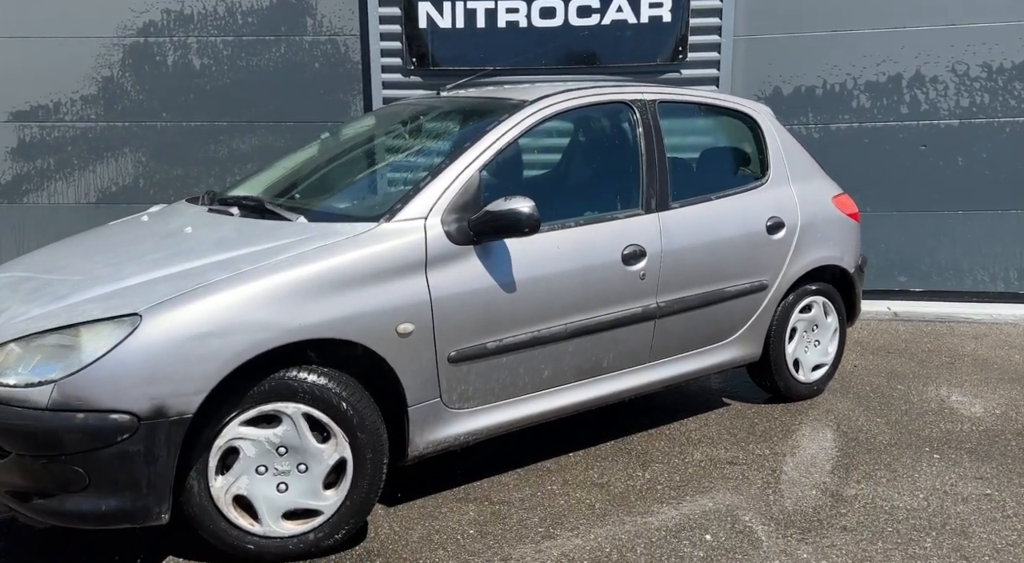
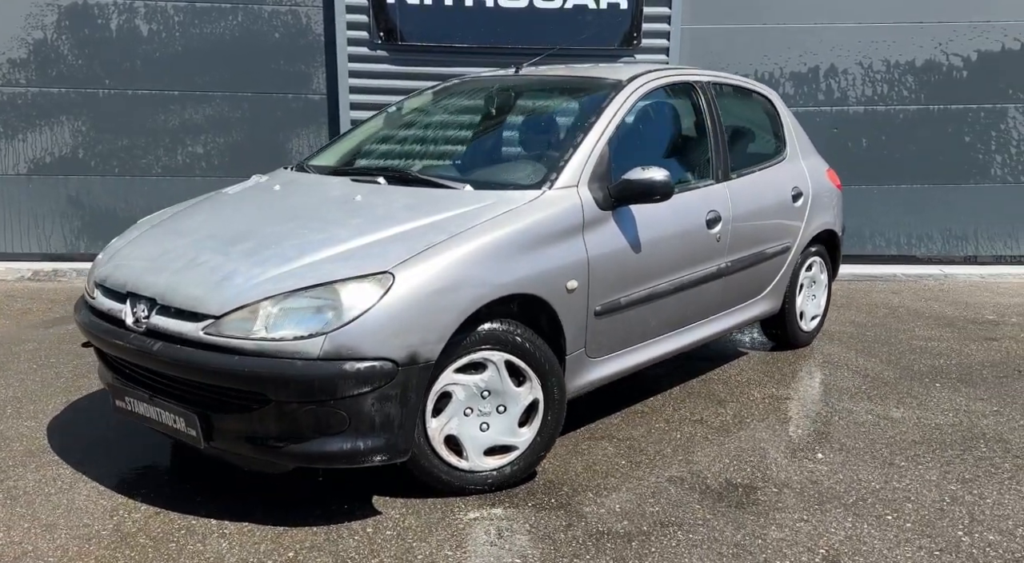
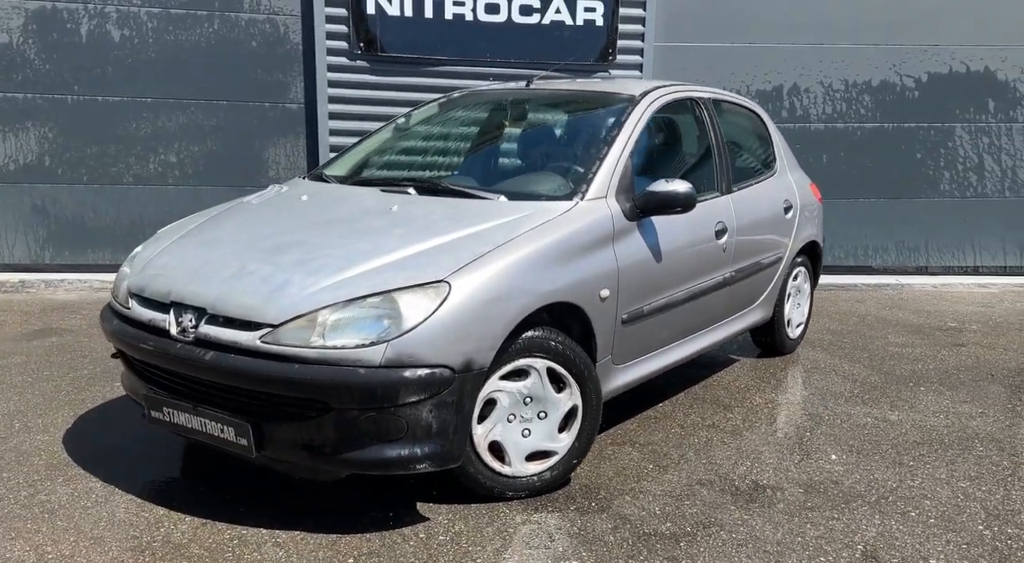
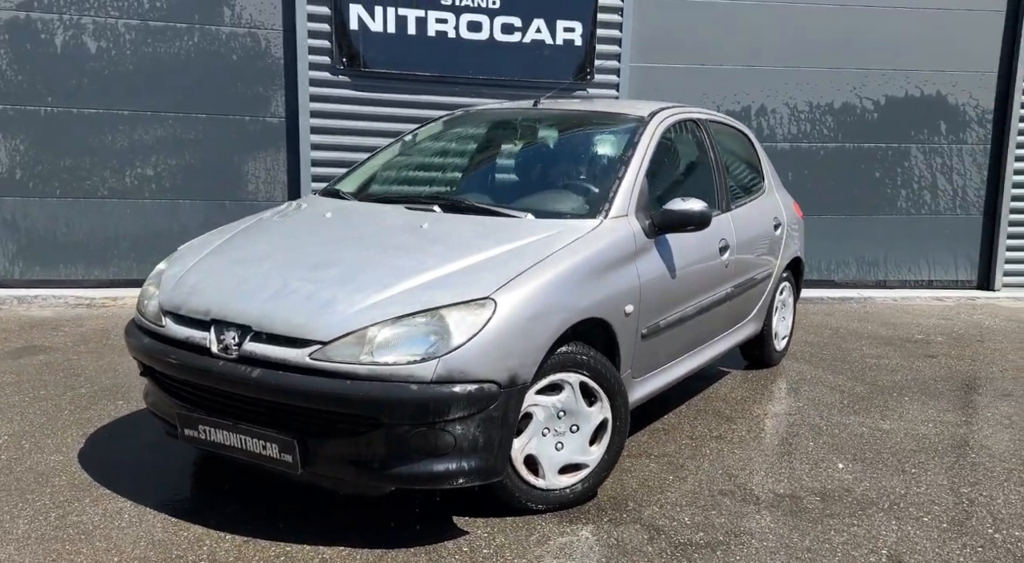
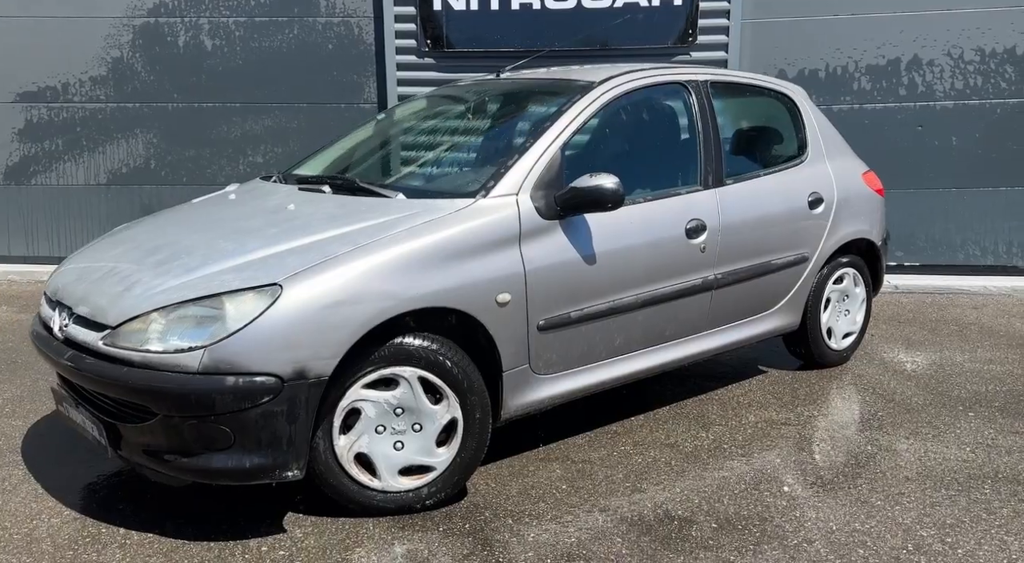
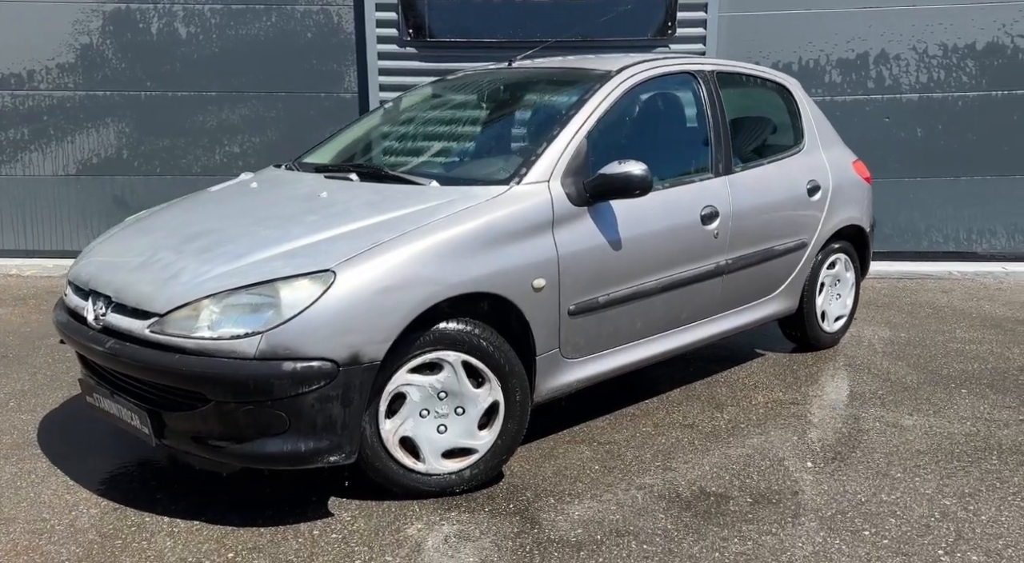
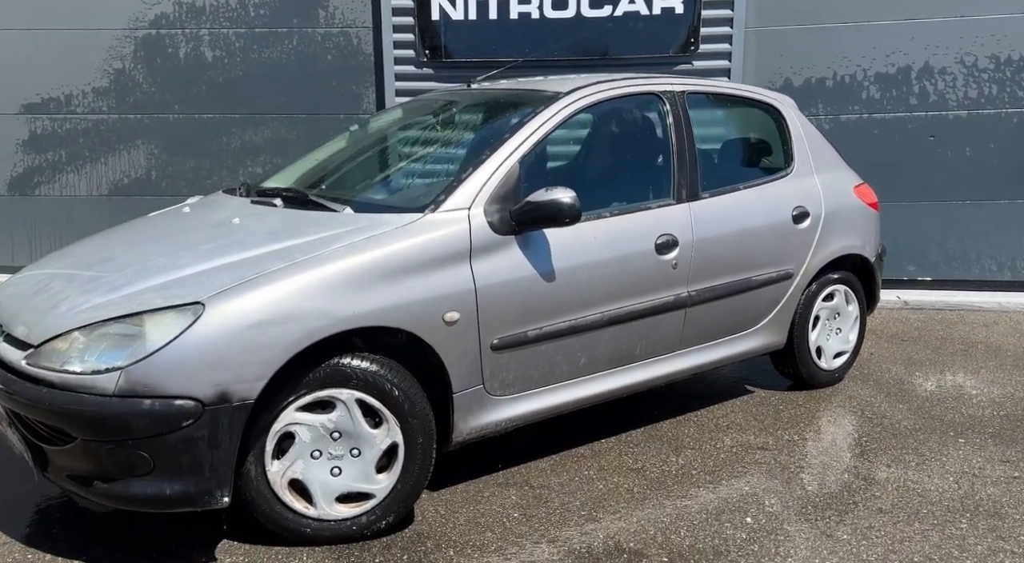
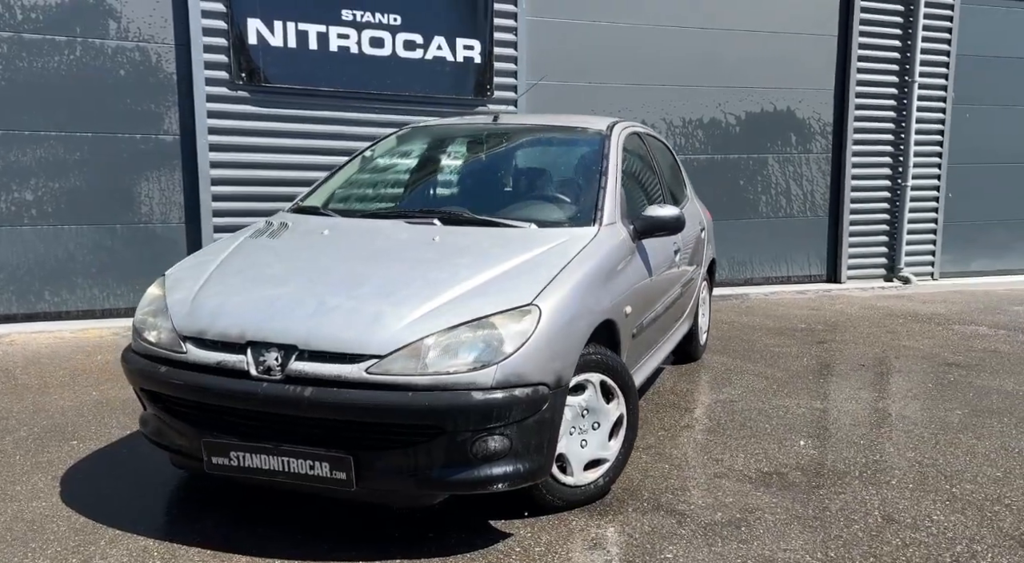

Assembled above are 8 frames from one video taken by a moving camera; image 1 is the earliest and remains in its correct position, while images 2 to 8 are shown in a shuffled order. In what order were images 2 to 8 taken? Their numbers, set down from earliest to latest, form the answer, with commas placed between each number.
7, 5, 6, 2, 3, 4, 8
